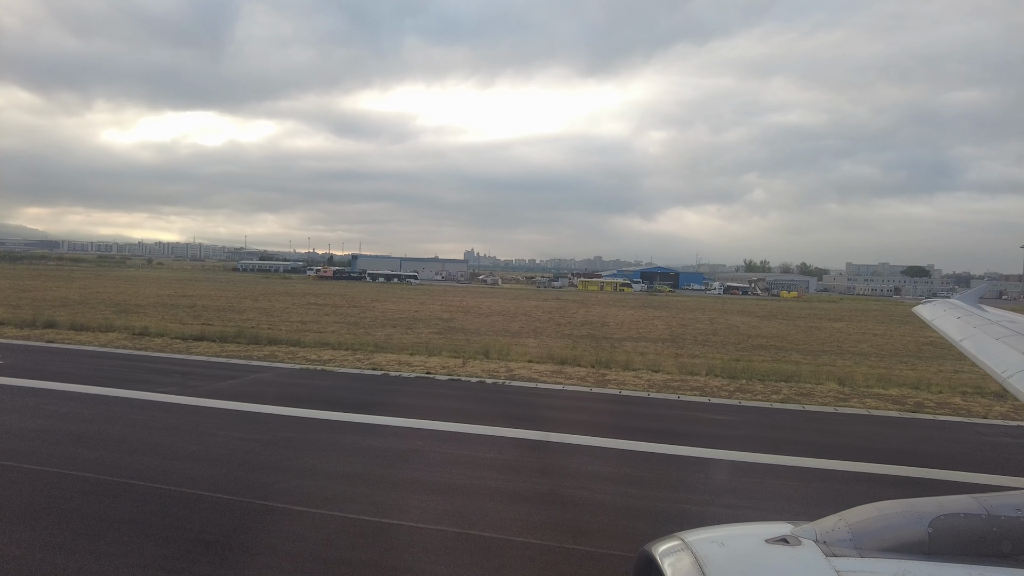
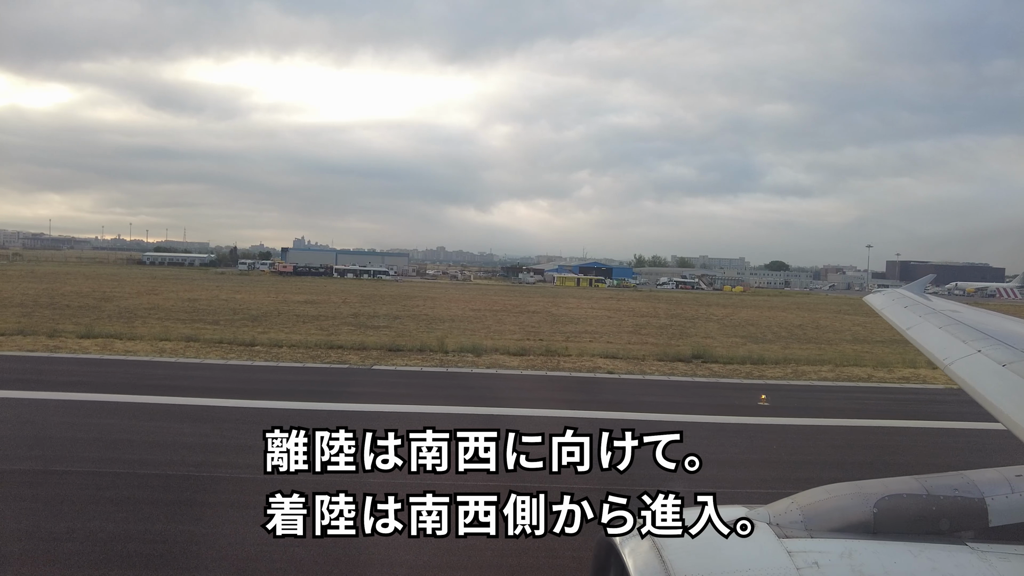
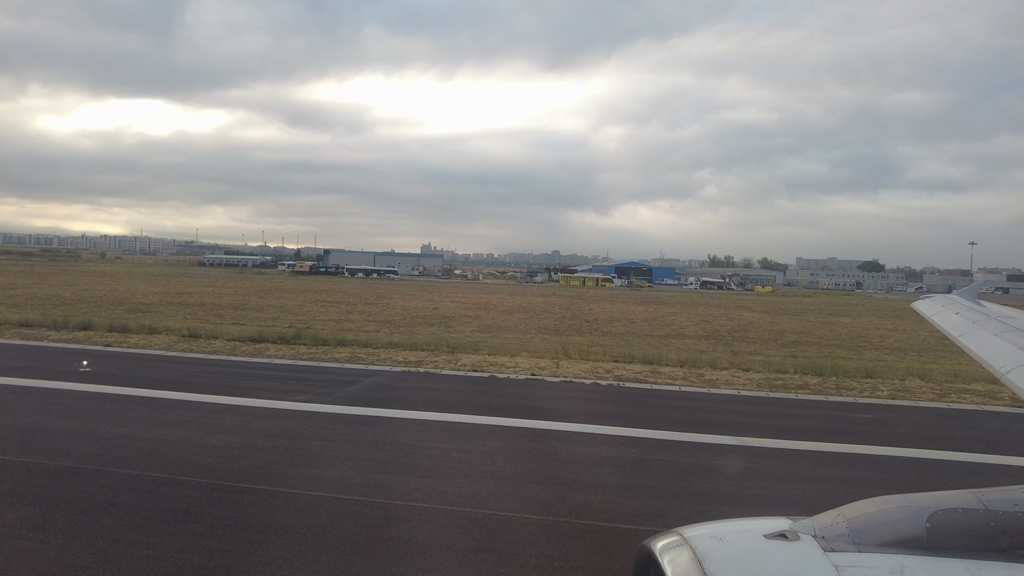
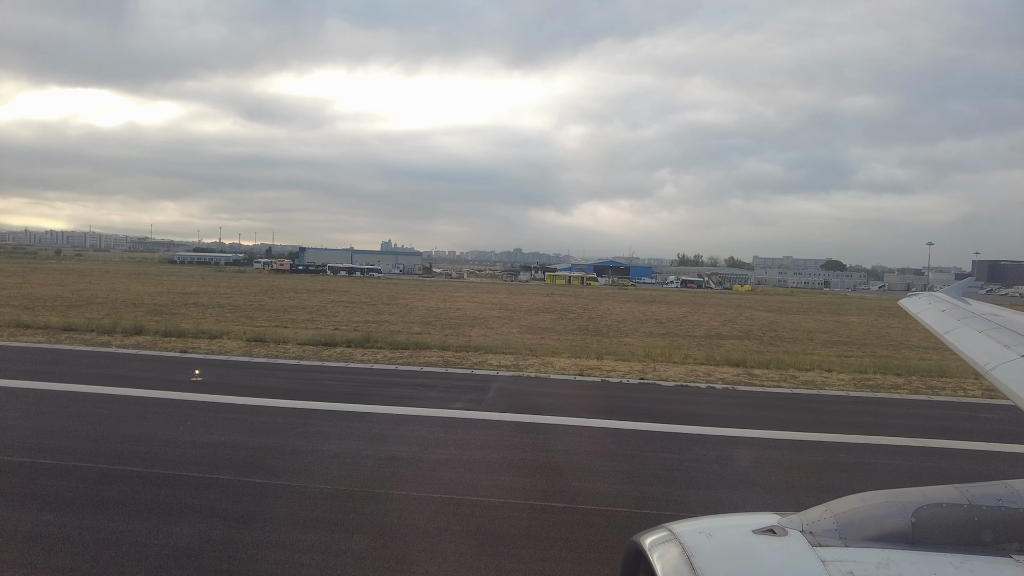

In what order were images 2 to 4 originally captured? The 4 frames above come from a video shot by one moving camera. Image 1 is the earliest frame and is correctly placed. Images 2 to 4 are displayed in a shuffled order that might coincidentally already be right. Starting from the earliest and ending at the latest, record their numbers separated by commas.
3, 4, 2
